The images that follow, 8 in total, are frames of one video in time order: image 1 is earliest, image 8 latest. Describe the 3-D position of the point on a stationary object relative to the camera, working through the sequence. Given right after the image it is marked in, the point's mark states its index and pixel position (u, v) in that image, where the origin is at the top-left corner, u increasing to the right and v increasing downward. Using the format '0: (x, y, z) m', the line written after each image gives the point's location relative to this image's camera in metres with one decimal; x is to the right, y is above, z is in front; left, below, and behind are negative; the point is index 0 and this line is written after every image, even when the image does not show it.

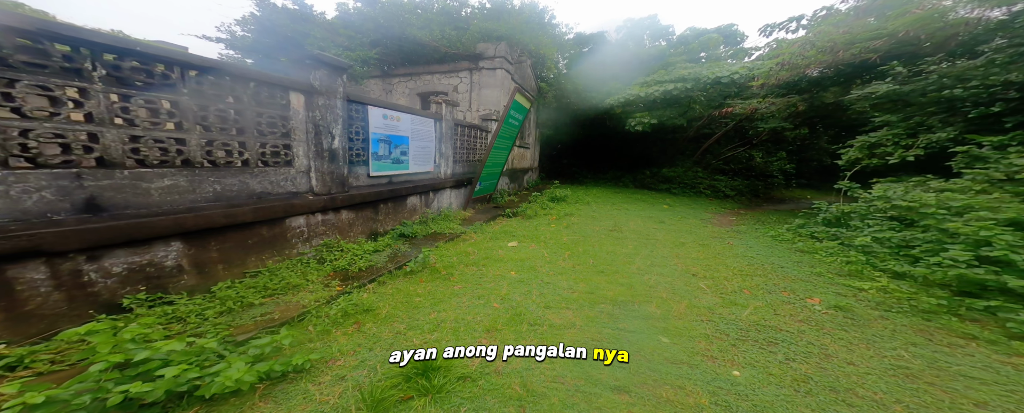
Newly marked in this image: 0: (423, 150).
0: (-1.3, +0.9, +4.7) m
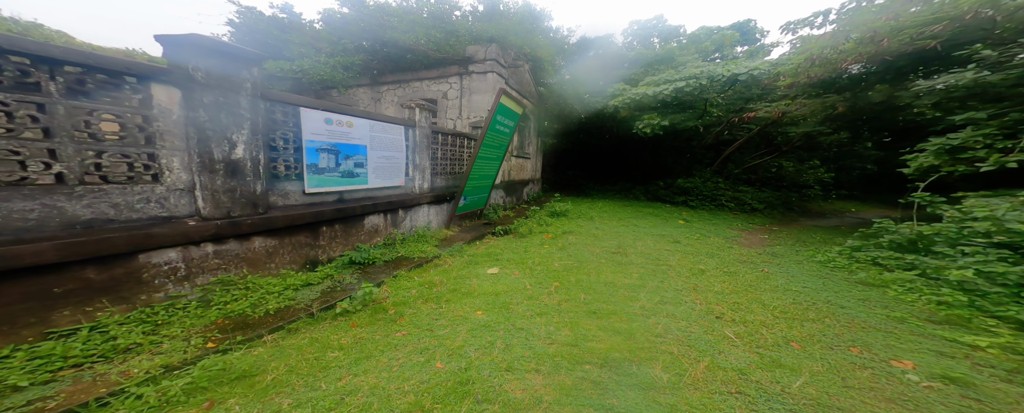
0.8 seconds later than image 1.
0: (-1.6, +0.6, +4.1) m
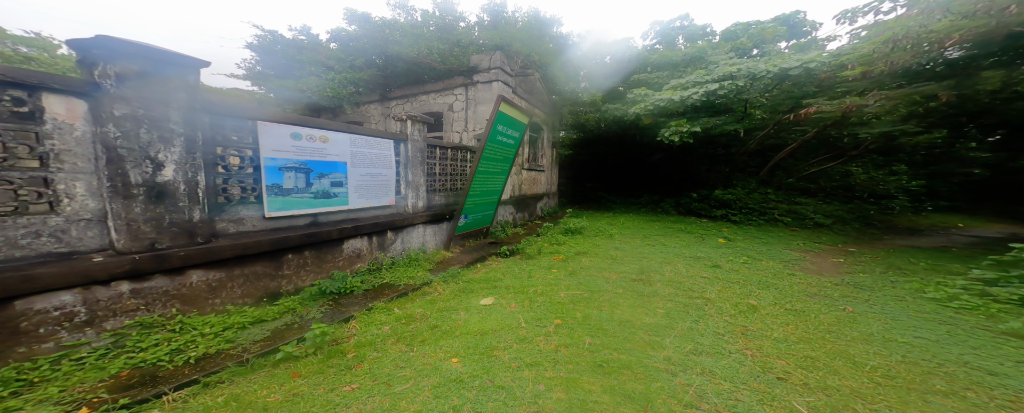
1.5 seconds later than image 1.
0: (-1.7, +0.3, +3.7) m
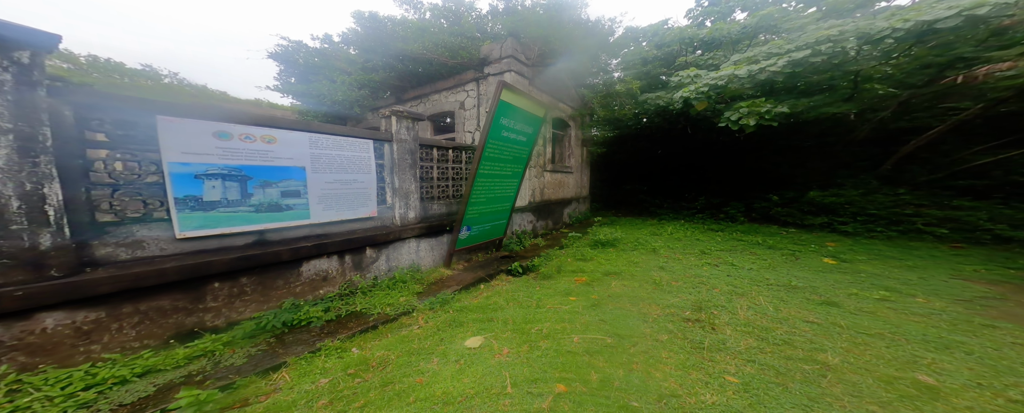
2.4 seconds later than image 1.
0: (-1.7, +0.2, +3.1) m
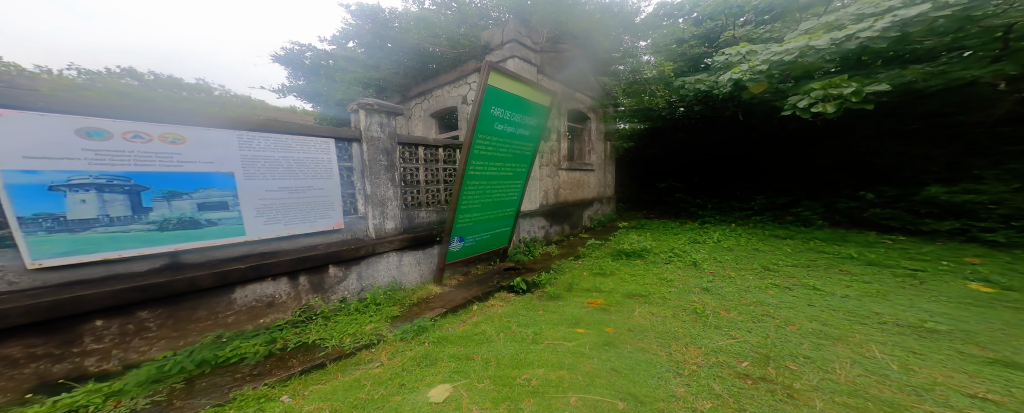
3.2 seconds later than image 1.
0: (-1.8, +0.1, +2.6) m
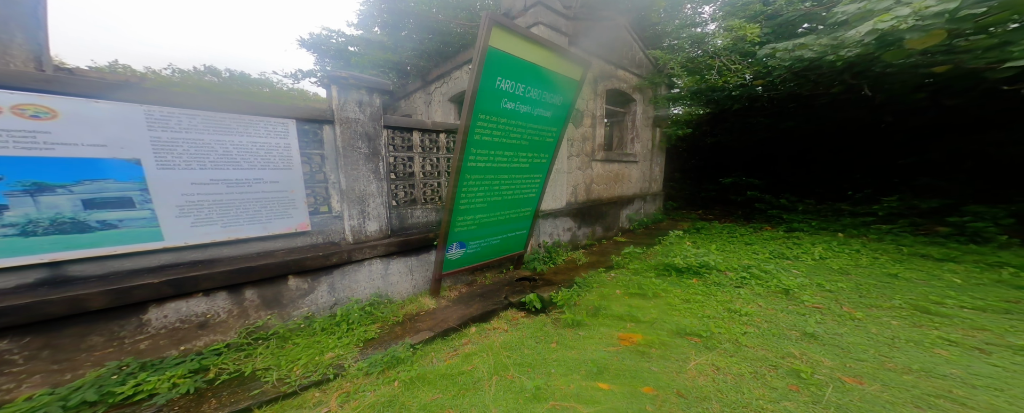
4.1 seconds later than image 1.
0: (-1.9, +0.1, +2.1) m
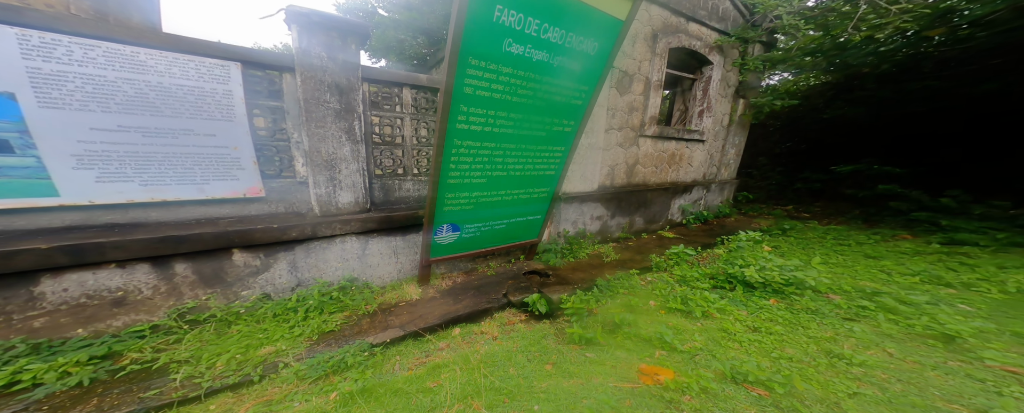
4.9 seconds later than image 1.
0: (-2.0, +0.4, +1.7) m
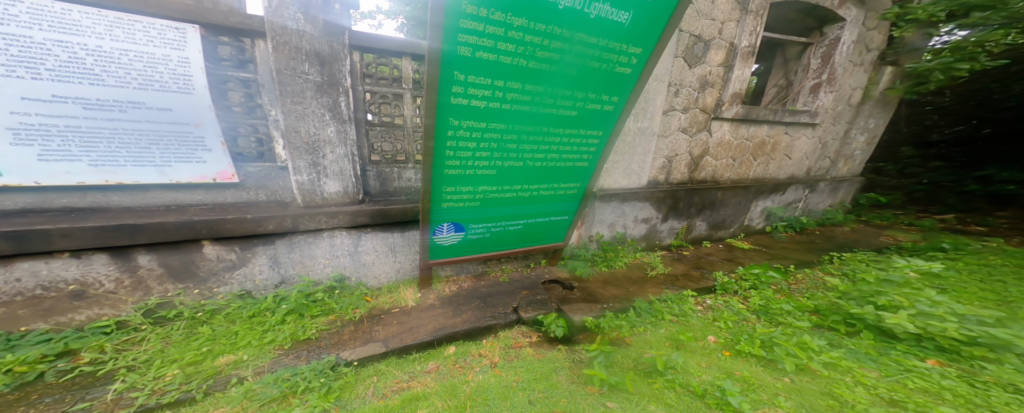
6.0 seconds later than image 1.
0: (-1.9, +0.5, +1.5) m
